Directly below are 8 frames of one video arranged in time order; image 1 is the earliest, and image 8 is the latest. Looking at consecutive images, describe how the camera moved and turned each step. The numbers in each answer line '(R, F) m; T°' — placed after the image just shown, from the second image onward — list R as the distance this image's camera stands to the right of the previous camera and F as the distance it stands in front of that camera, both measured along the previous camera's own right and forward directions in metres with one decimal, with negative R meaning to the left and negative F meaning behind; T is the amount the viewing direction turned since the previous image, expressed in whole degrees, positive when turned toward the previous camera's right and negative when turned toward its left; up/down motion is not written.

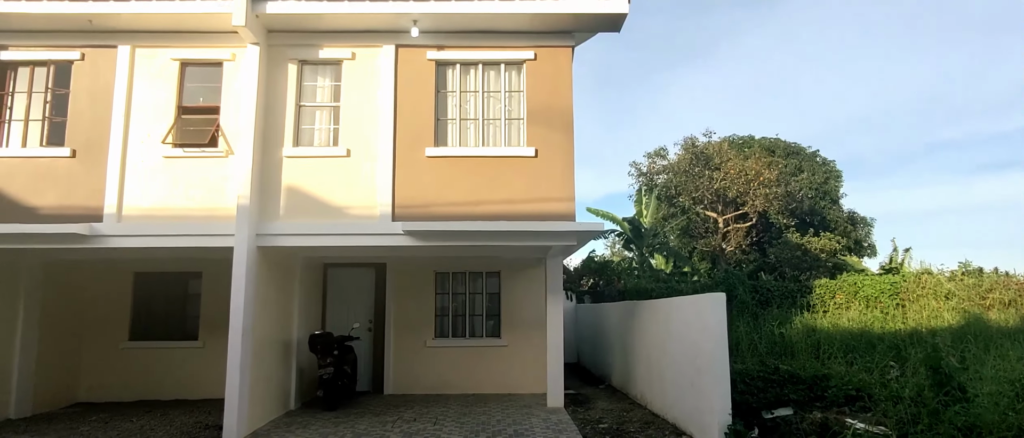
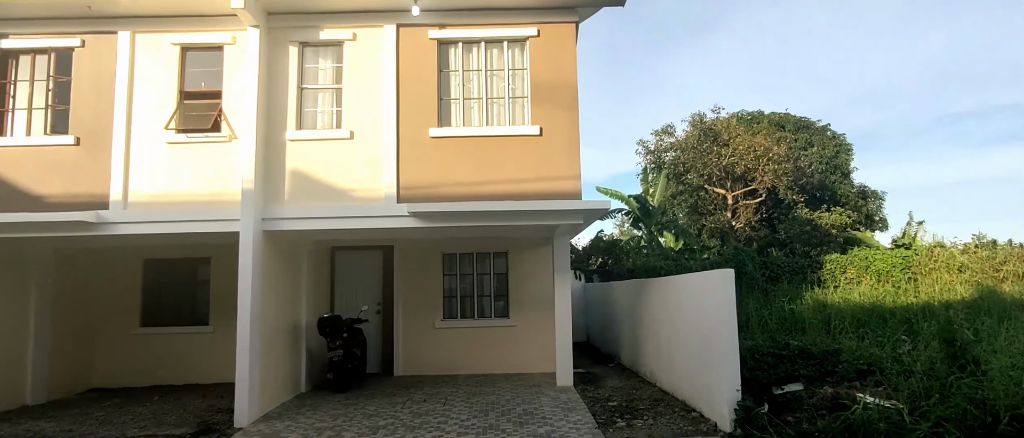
(0.0, +0.1) m; -1°
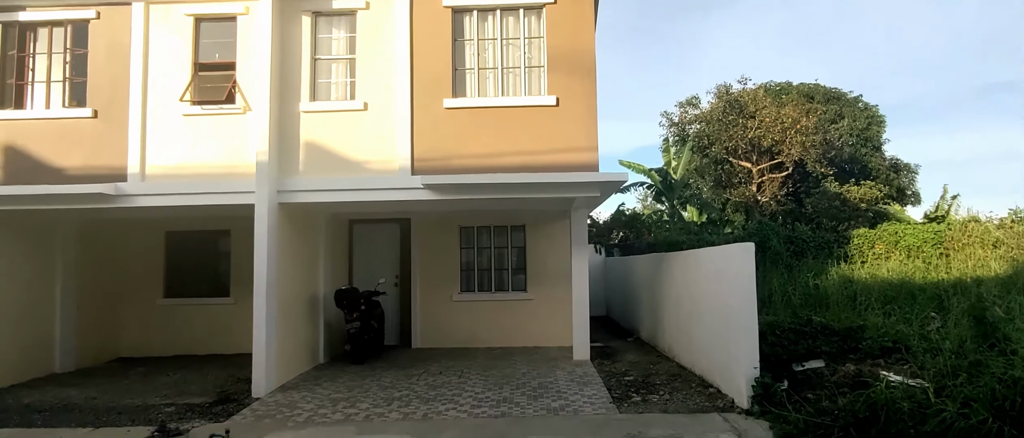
(+0.1, +0.1) m; -2°
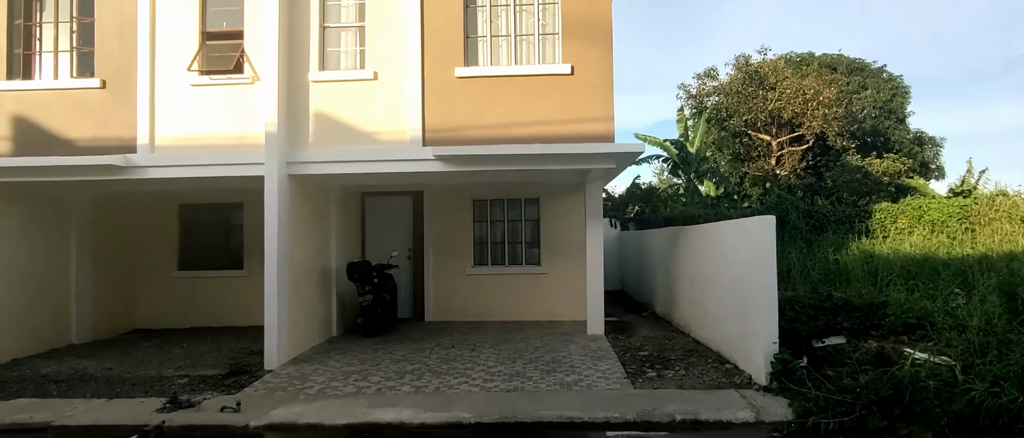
(0.0, +0.2) m; -1°
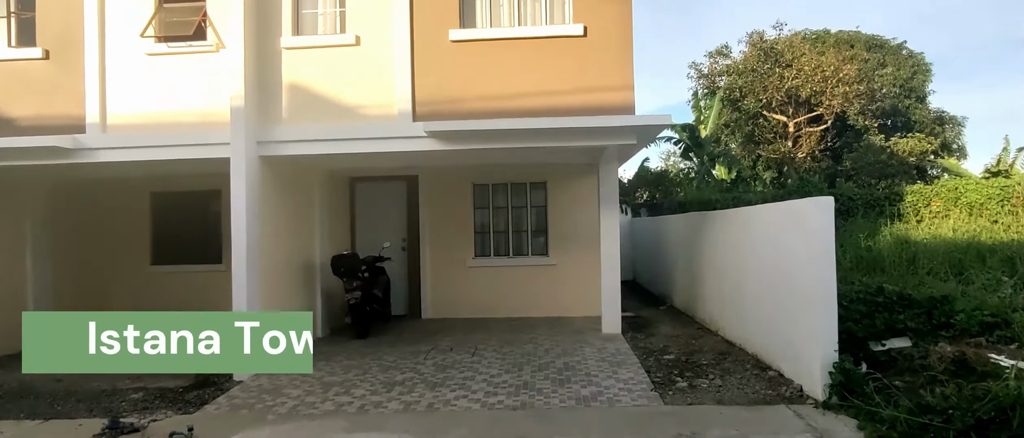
(0.0, +1.0) m; 0°
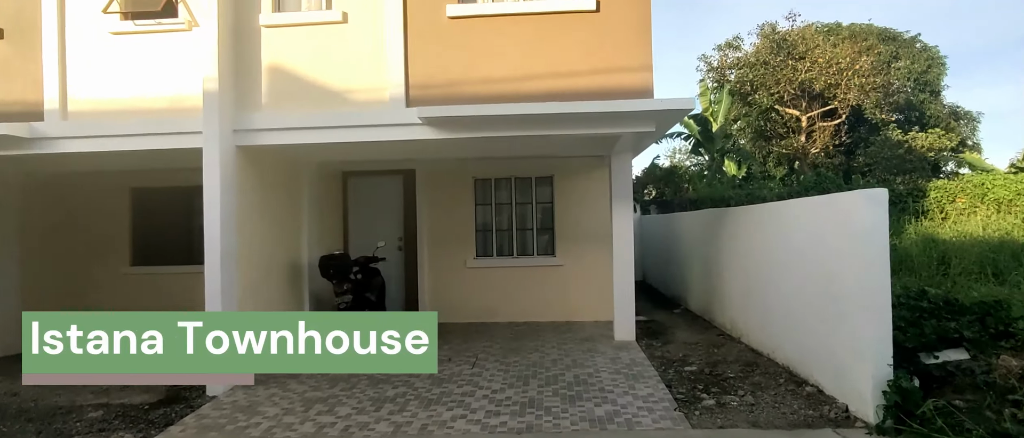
(0.0, +0.6) m; 0°
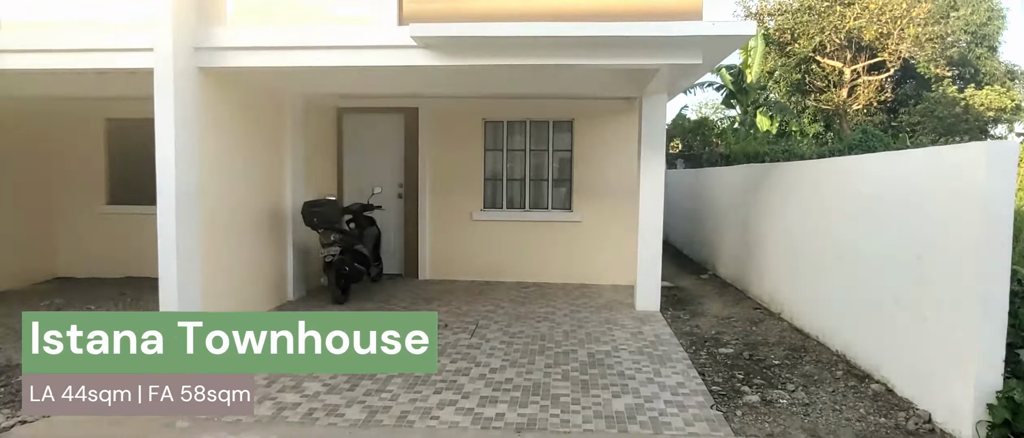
(+0.1, +0.9) m; -2°
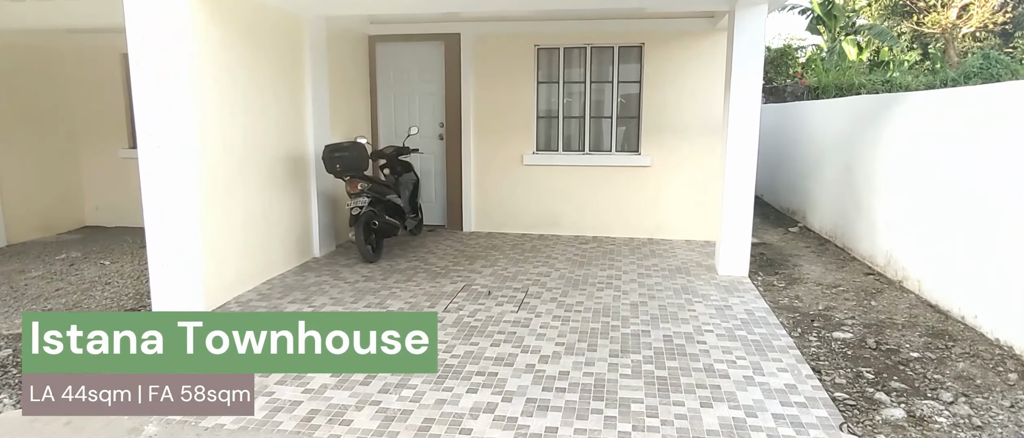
(0.0, +1.0) m; -5°
